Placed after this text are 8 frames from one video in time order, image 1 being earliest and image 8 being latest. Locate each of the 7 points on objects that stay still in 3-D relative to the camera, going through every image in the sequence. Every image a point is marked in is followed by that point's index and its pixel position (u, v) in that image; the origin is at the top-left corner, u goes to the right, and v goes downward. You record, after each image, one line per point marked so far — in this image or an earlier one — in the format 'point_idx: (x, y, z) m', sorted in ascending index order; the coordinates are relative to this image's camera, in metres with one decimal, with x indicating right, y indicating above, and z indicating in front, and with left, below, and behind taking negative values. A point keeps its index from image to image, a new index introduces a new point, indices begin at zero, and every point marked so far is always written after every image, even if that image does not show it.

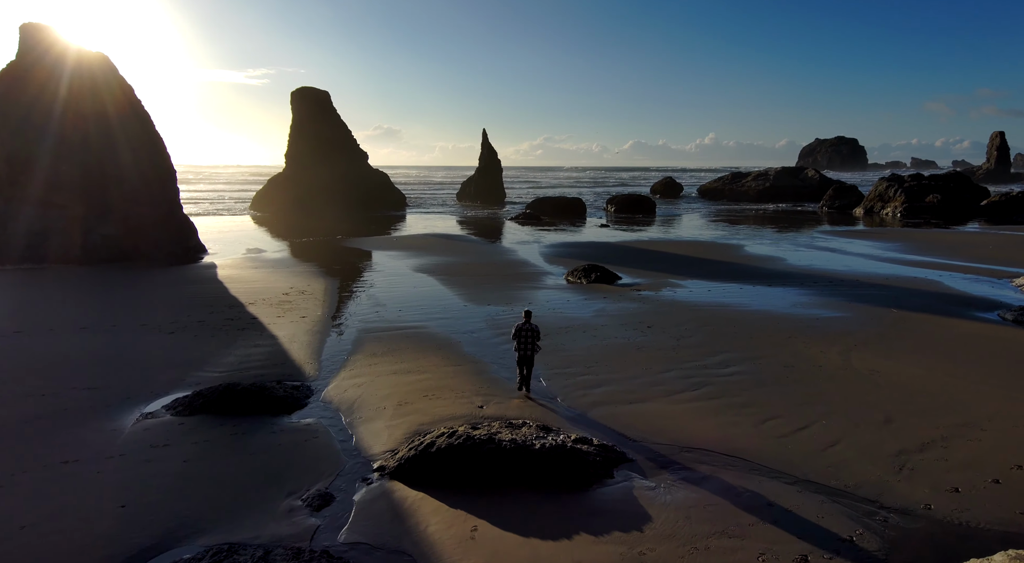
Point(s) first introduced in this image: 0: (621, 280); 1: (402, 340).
0: (+3.4, +0.1, +18.7) m
1: (-2.1, -1.1, +11.3) m
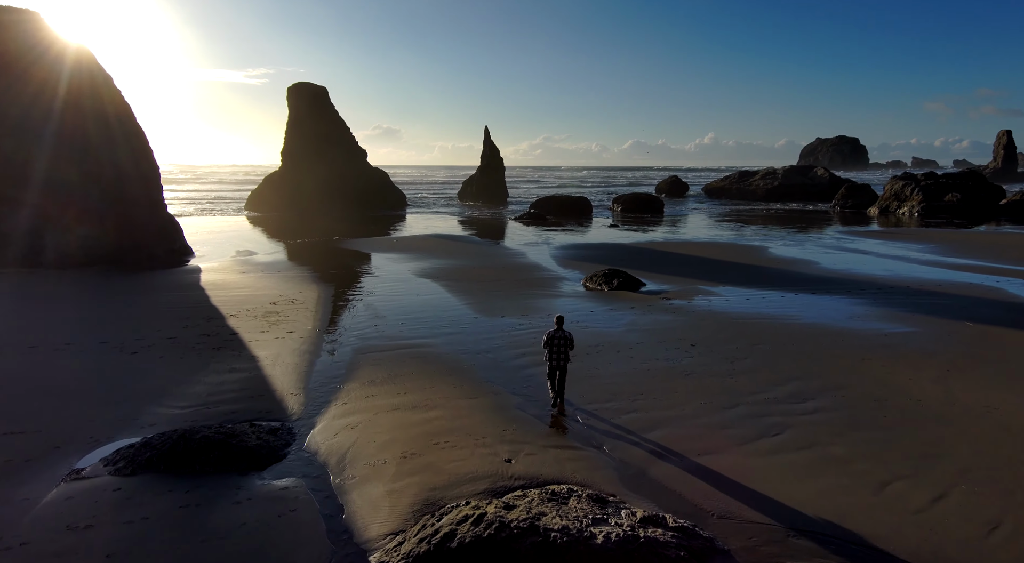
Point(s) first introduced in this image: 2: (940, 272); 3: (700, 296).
0: (+3.7, -0.1, +17.0) m
1: (-1.7, -1.3, +9.6) m
2: (+13.7, +0.3, +19.4) m
3: (+4.7, -0.4, +15.2) m
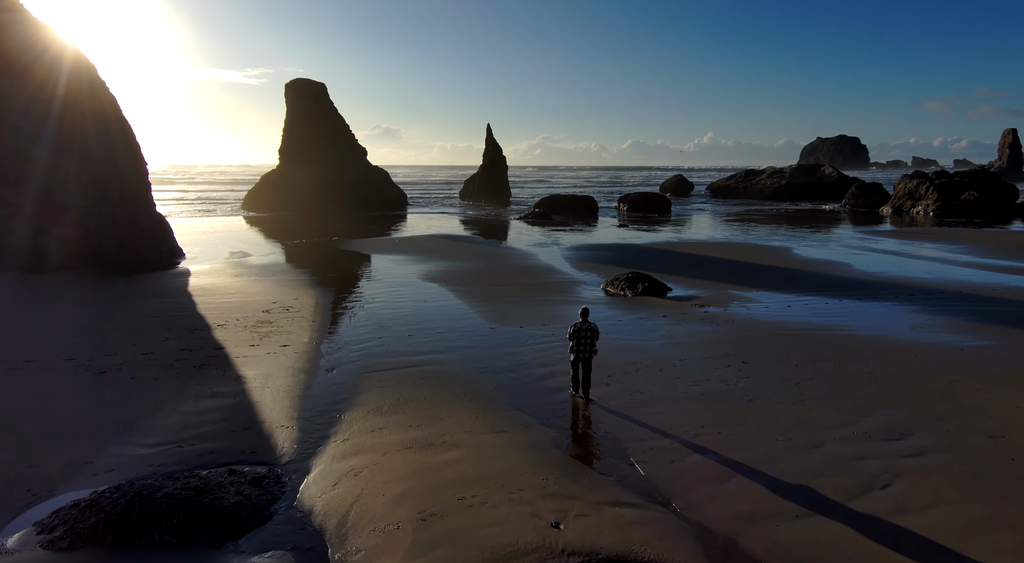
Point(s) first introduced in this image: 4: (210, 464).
0: (+4.1, -0.2, +15.6) m
1: (-1.3, -1.4, +8.2) m
2: (+14.0, +0.2, +18.0) m
3: (+5.1, -0.5, +13.9) m
4: (-3.0, -1.8, +5.9) m
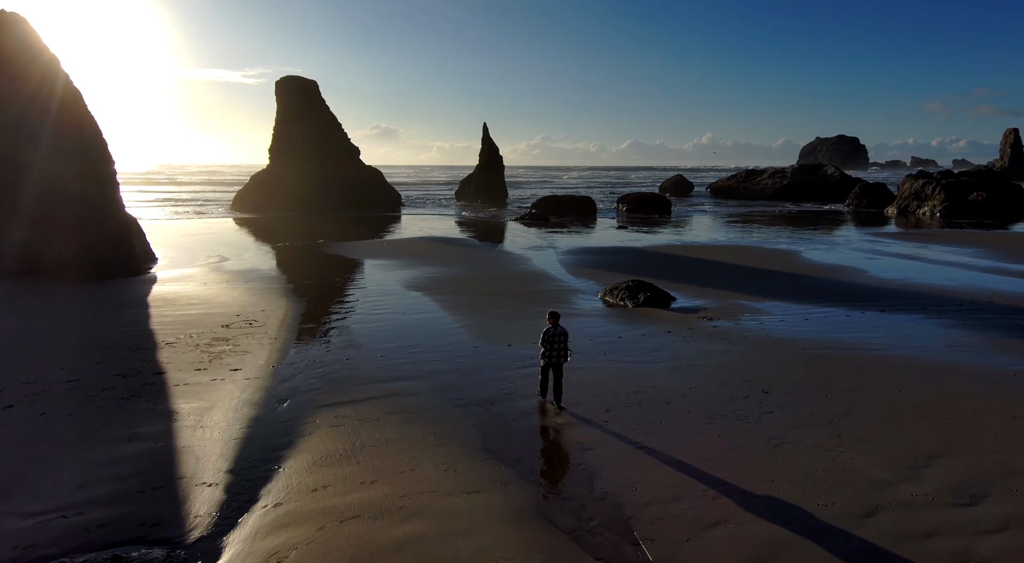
0: (+3.9, -0.5, +14.3) m
1: (-1.5, -1.7, +6.9) m
2: (+13.8, 0.0, +16.7) m
3: (+4.8, -0.7, +12.6) m
4: (-3.2, -2.0, +4.6) m
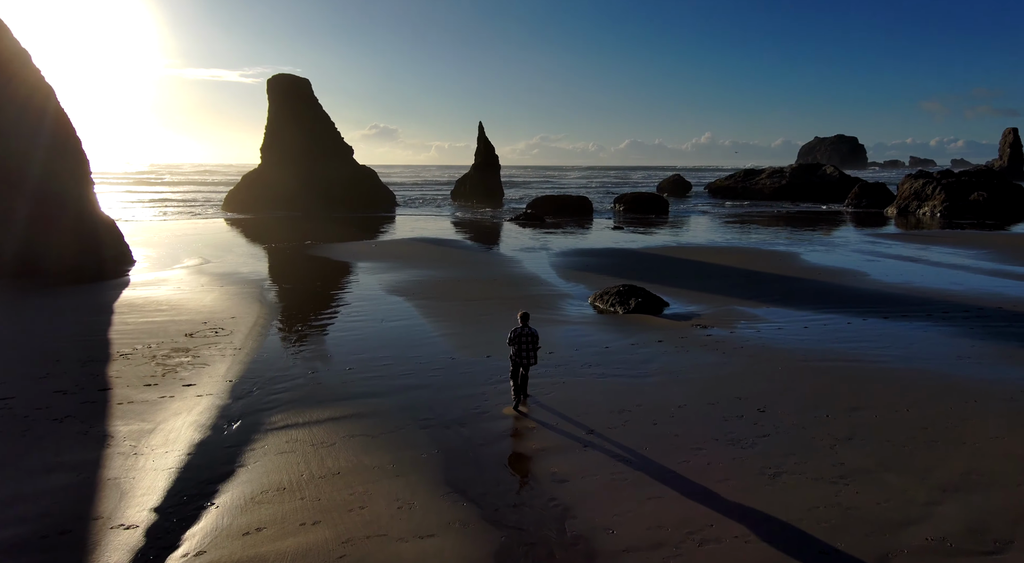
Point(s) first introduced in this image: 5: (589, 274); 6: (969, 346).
0: (+3.5, -0.6, +13.6) m
1: (-1.9, -1.8, +6.2) m
2: (+13.4, -0.1, +16.1) m
3: (+4.5, -0.8, +11.9) m
4: (-3.5, -2.1, +3.9) m
5: (+2.4, +0.2, +18.6) m
6: (+7.8, -1.1, +10.3) m
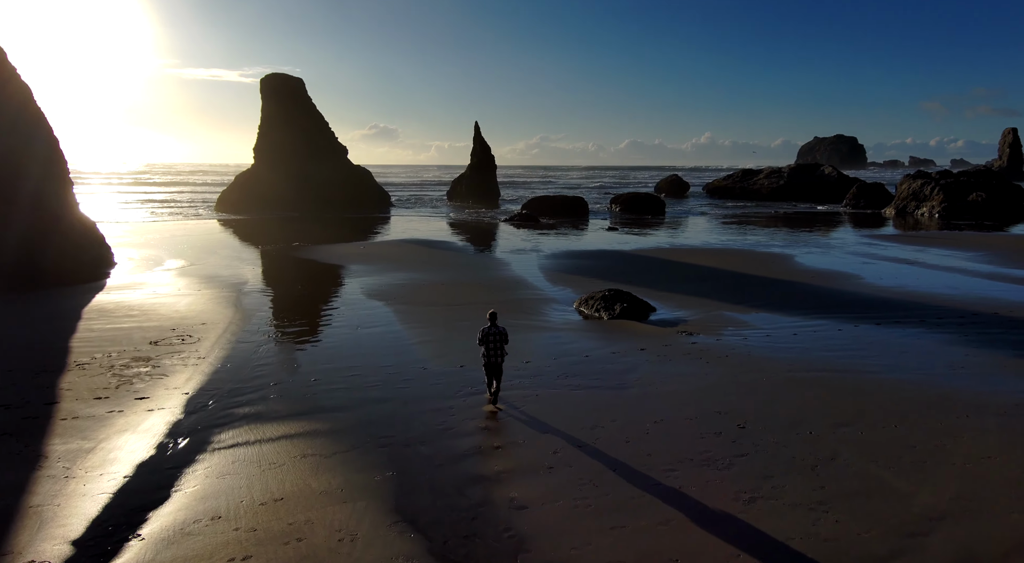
0: (+3.1, -0.7, +13.2) m
1: (-2.3, -1.9, +5.8) m
2: (+13.0, -0.2, +15.7) m
3: (+4.1, -0.9, +11.5) m
4: (-3.9, -2.2, +3.5) m
5: (+2.0, +0.1, +18.2) m
6: (+7.4, -1.2, +9.9) m
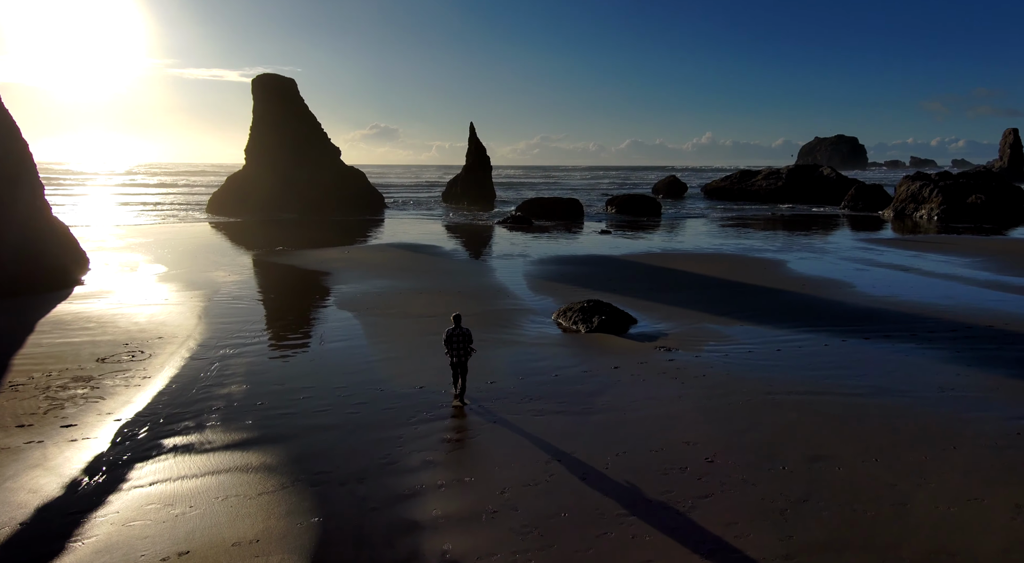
0: (+2.6, -0.9, +12.7) m
1: (-2.8, -2.1, +5.3) m
2: (+12.5, -0.5, +15.1) m
3: (+3.6, -1.2, +10.9) m
4: (-4.4, -2.4, +3.0) m
5: (+1.4, -0.1, +17.6) m
6: (+6.8, -1.4, +9.4) m
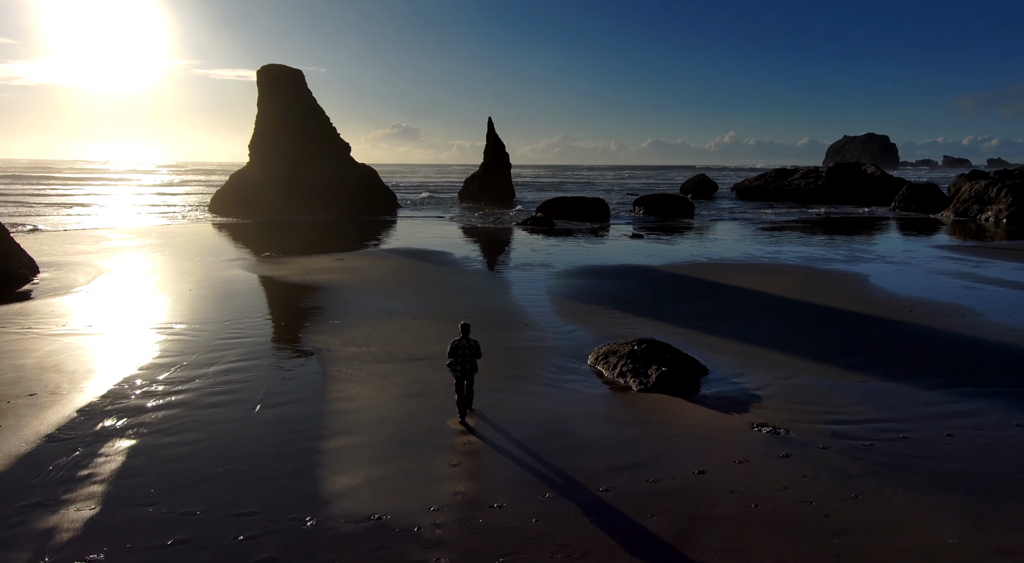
0: (+2.9, -1.4, +8.9) m
1: (-2.7, -2.6, +1.7) m
2: (+12.9, -1.0, +11.0) m
3: (+3.8, -1.7, +7.1) m
4: (-4.5, -2.9, -0.5) m
5: (+1.9, -0.6, +13.9) m
6: (+7.0, -2.0, +5.5) m
